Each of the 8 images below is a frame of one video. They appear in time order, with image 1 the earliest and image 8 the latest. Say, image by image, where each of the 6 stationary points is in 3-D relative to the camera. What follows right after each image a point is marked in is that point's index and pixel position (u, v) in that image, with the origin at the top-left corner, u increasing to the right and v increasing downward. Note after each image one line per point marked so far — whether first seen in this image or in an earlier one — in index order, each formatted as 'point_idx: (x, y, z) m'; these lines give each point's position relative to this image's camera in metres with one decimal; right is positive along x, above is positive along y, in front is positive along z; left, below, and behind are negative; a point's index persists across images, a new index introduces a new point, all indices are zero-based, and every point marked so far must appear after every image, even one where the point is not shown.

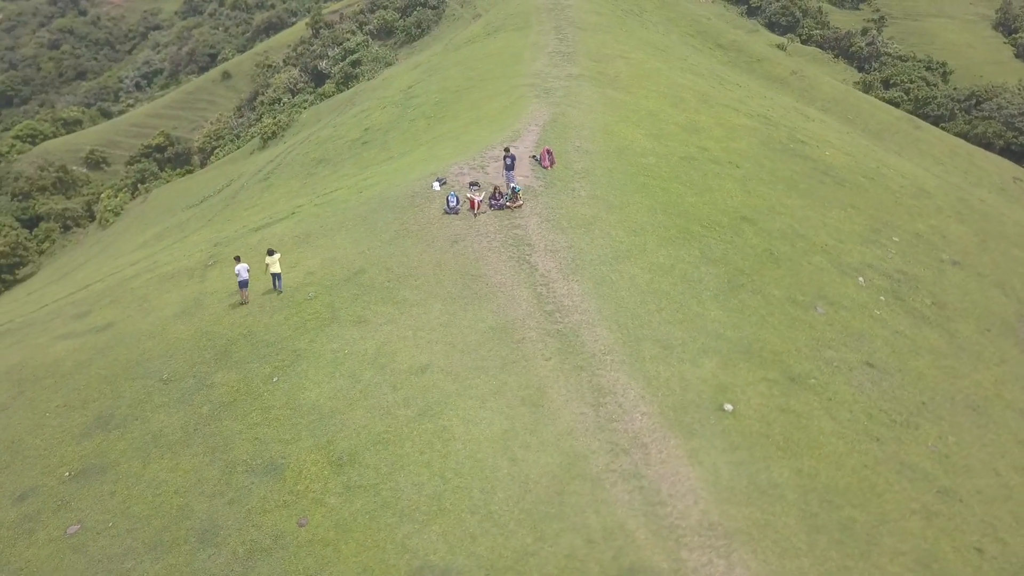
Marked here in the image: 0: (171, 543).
0: (-8.1, -6.0, +19.6) m
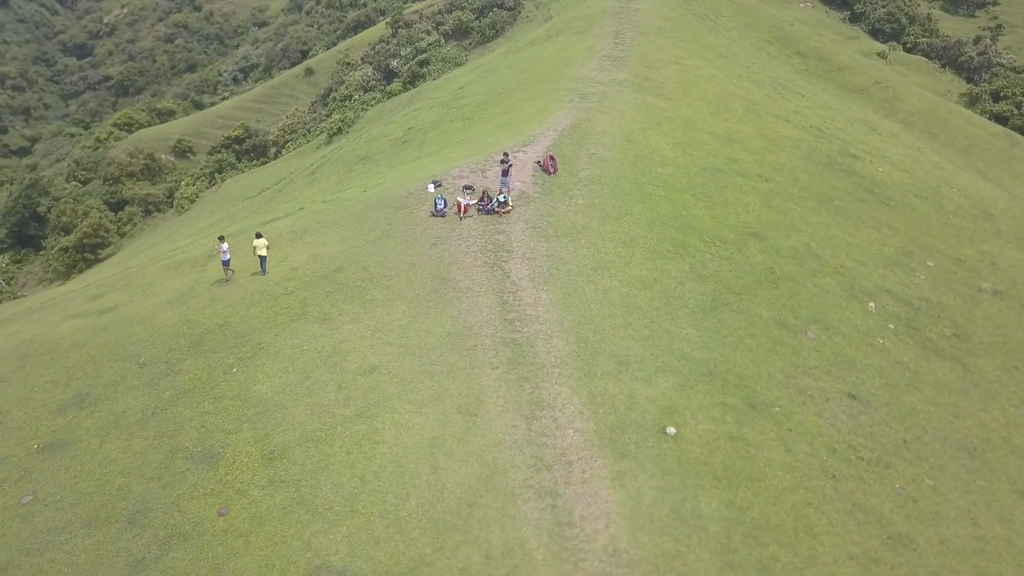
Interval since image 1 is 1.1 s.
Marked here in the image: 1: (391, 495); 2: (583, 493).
0: (-10.1, -5.7, +20.5) m
1: (-2.8, -4.9, +19.5) m
2: (+1.6, -4.7, +19.2) m
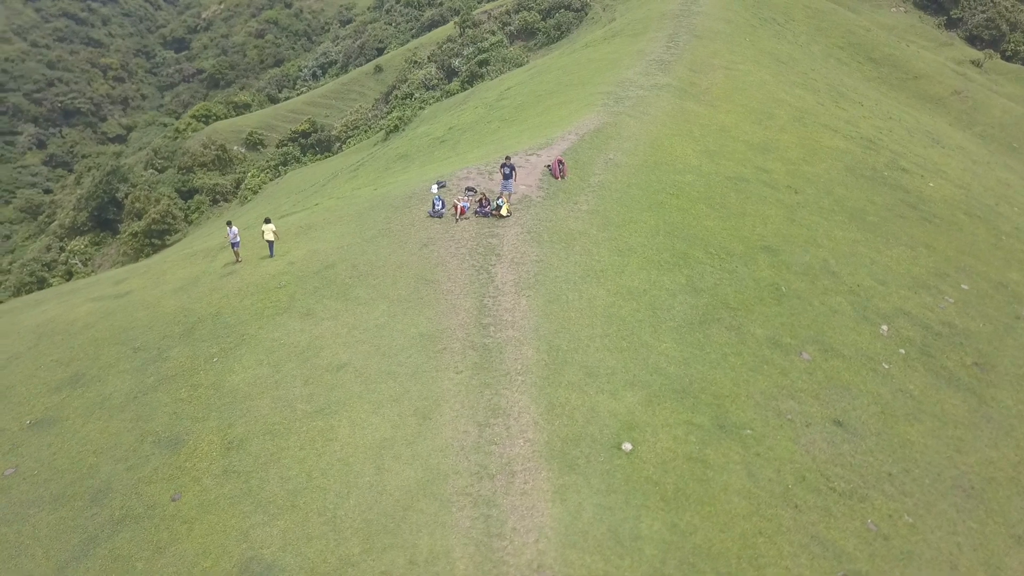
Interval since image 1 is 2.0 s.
0: (-11.4, -5.4, +21.3) m
1: (-4.2, -4.8, +19.6) m
2: (+0.1, -4.9, +18.9) m
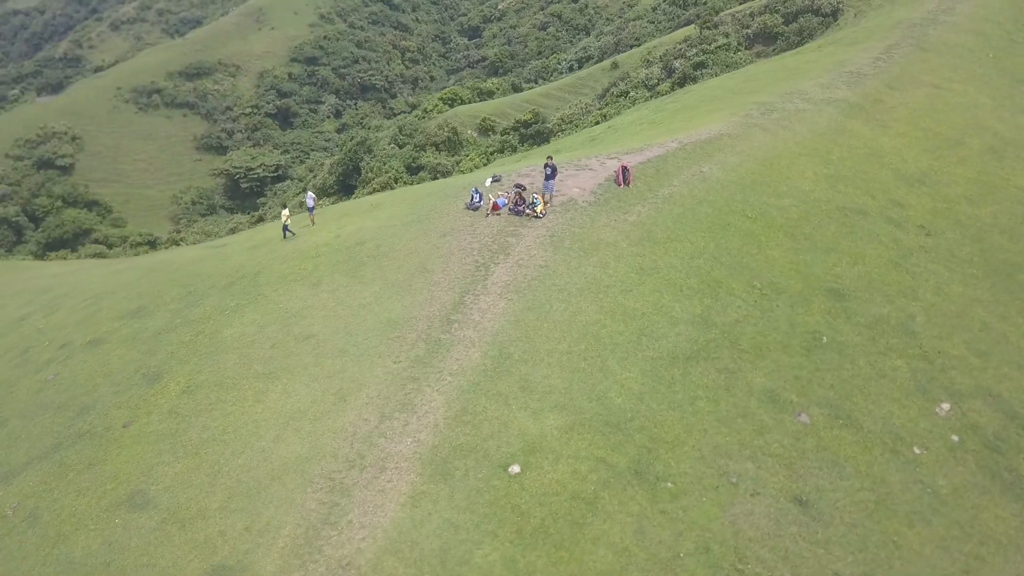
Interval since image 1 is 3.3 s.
0: (-13.2, -3.5, +24.7) m
1: (-7.0, -4.0, +20.8) m
2: (-3.2, -4.7, +18.6) m
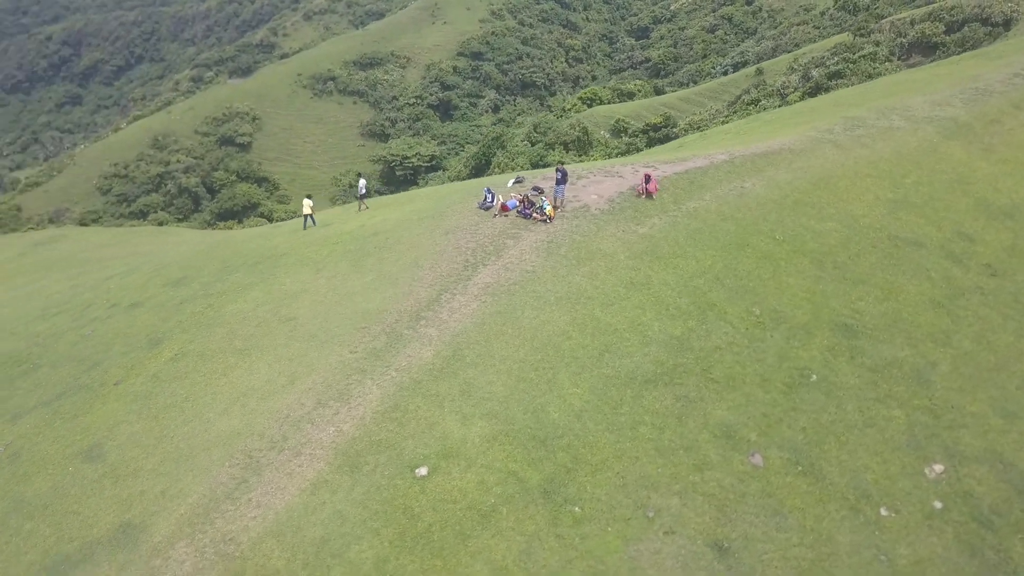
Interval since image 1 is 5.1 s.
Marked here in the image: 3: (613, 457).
0: (-13.9, -2.4, +27.2) m
1: (-8.7, -3.4, +22.0) m
2: (-5.5, -4.5, +19.2) m
3: (+2.5, -4.0, +19.9) m
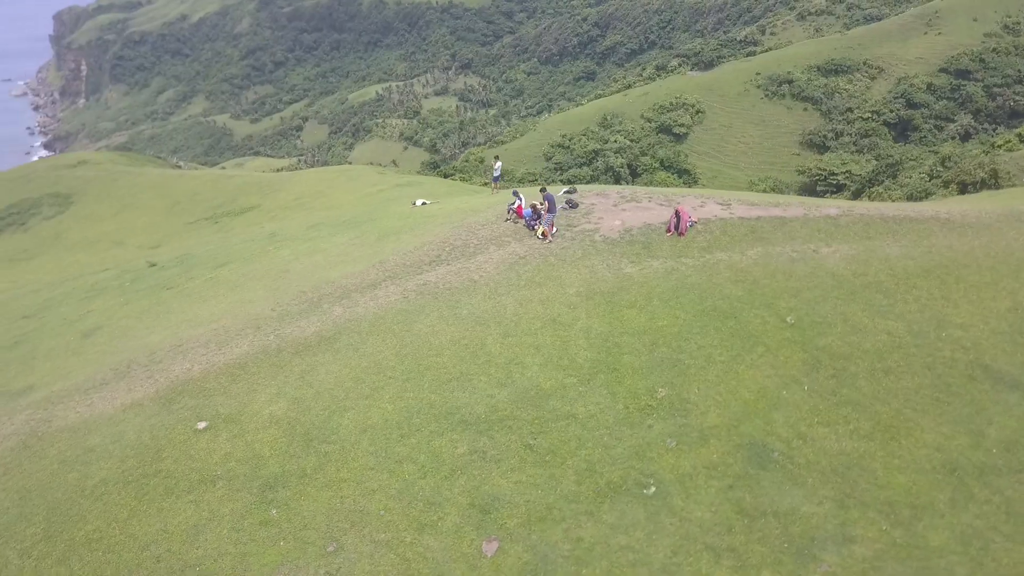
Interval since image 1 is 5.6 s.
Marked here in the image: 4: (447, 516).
0: (-12.7, +0.8, +33.2) m
1: (-11.4, -1.1, +26.2) m
2: (-10.5, -2.7, +22.1) m
3: (-3.5, -4.3, +18.6) m
4: (-1.2, -4.8, +17.7) m
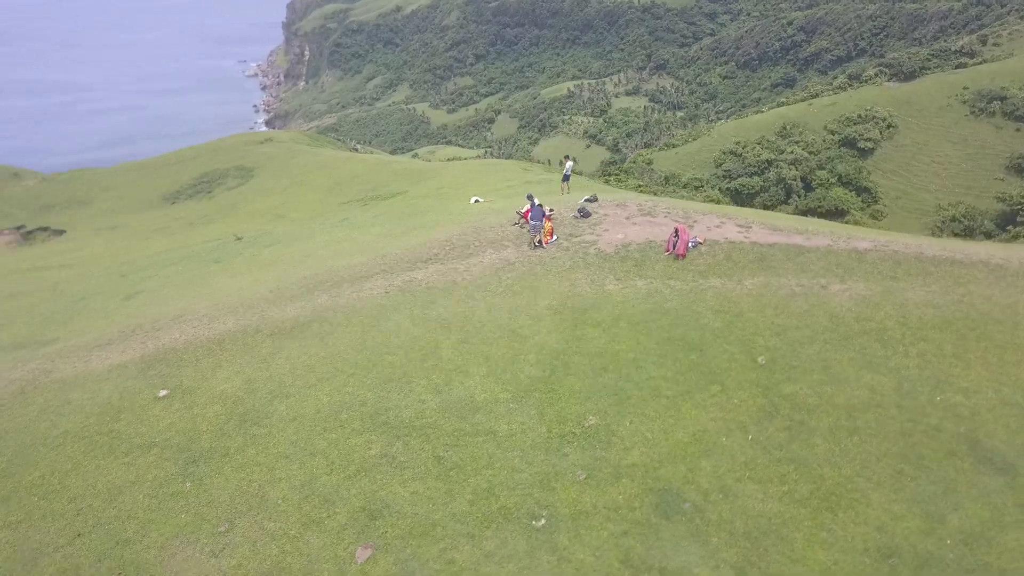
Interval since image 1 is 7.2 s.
0: (-10.8, +1.8, +35.0) m
1: (-11.2, -0.2, +27.9) m
2: (-11.4, -1.8, +23.8) m
3: (-5.5, -4.1, +18.9) m
4: (-3.5, -4.8, +17.5) m
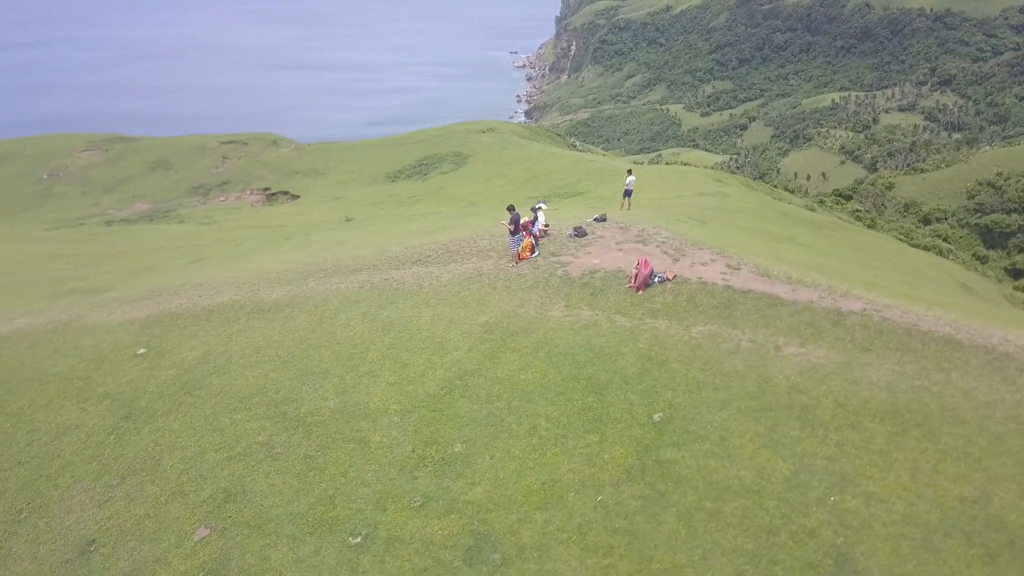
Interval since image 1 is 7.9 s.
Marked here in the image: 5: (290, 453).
0: (-7.7, +2.7, +37.0) m
1: (-10.4, +0.9, +30.4) m
2: (-11.9, -0.7, +26.5) m
3: (-8.1, -3.5, +20.2) m
4: (-6.7, -4.5, +18.3) m
5: (-5.0, -3.7, +18.7) m
